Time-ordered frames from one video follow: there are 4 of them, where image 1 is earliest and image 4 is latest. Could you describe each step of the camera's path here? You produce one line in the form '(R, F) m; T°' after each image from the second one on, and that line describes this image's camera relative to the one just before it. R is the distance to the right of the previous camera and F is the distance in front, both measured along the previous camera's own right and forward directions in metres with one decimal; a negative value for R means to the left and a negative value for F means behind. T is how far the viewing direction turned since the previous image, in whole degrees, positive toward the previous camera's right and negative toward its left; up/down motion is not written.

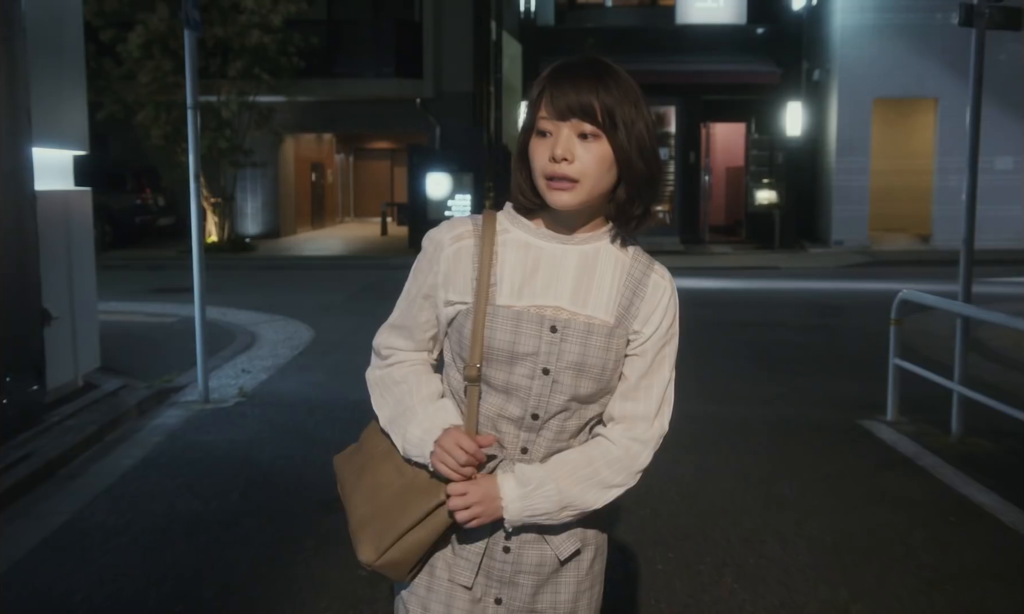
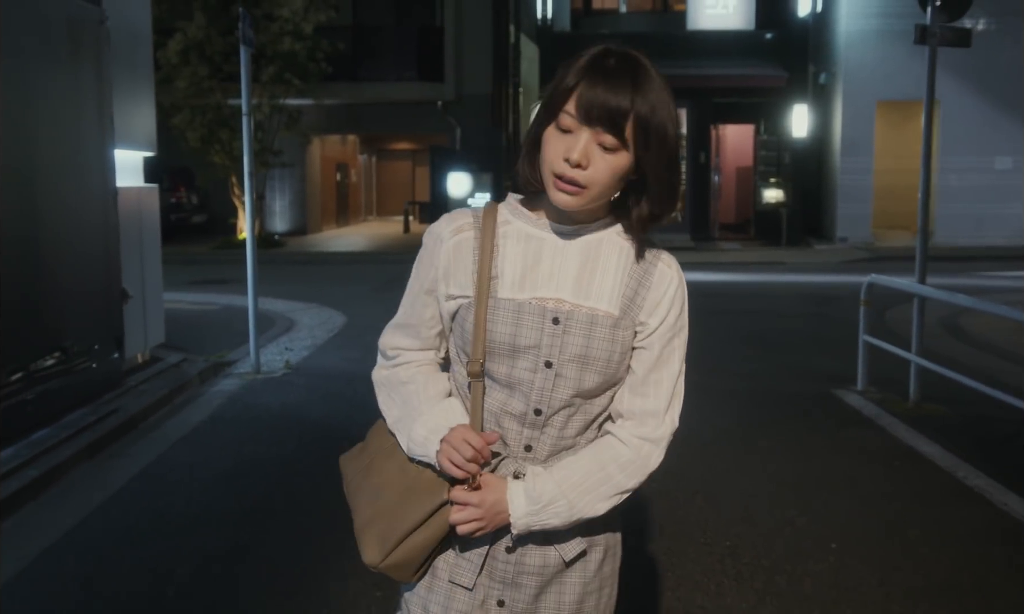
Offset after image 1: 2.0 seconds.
(0.0, -1.1) m; -1°
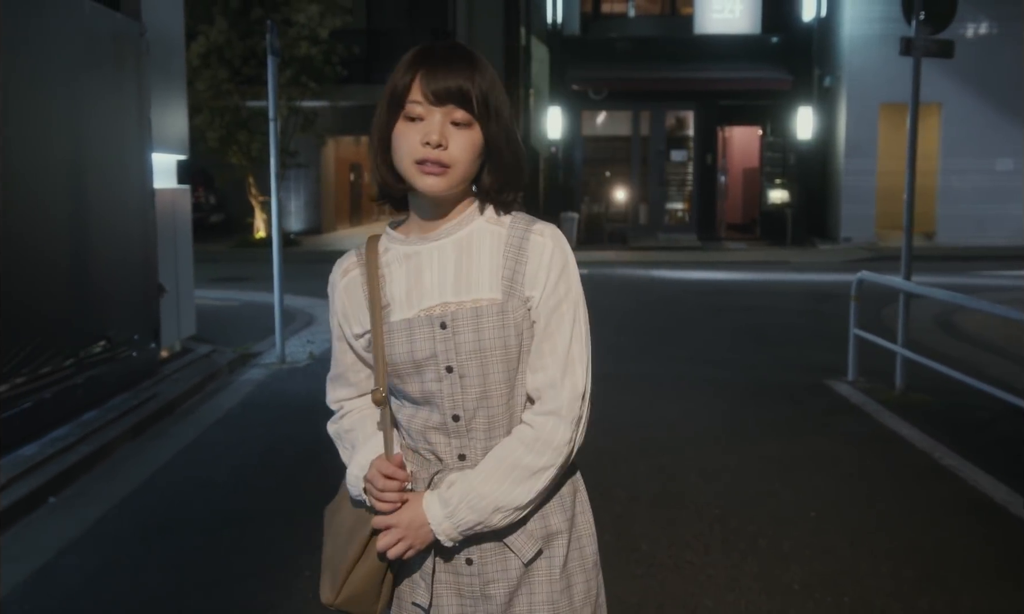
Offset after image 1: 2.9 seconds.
(0.0, -0.6) m; -1°
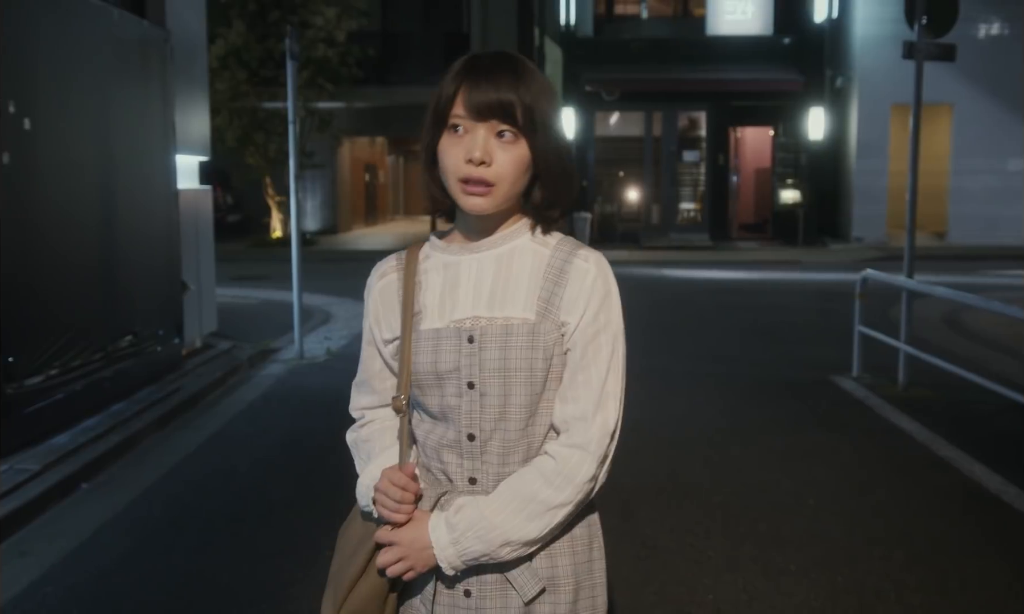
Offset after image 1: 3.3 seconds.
(0.0, -0.3) m; -1°
